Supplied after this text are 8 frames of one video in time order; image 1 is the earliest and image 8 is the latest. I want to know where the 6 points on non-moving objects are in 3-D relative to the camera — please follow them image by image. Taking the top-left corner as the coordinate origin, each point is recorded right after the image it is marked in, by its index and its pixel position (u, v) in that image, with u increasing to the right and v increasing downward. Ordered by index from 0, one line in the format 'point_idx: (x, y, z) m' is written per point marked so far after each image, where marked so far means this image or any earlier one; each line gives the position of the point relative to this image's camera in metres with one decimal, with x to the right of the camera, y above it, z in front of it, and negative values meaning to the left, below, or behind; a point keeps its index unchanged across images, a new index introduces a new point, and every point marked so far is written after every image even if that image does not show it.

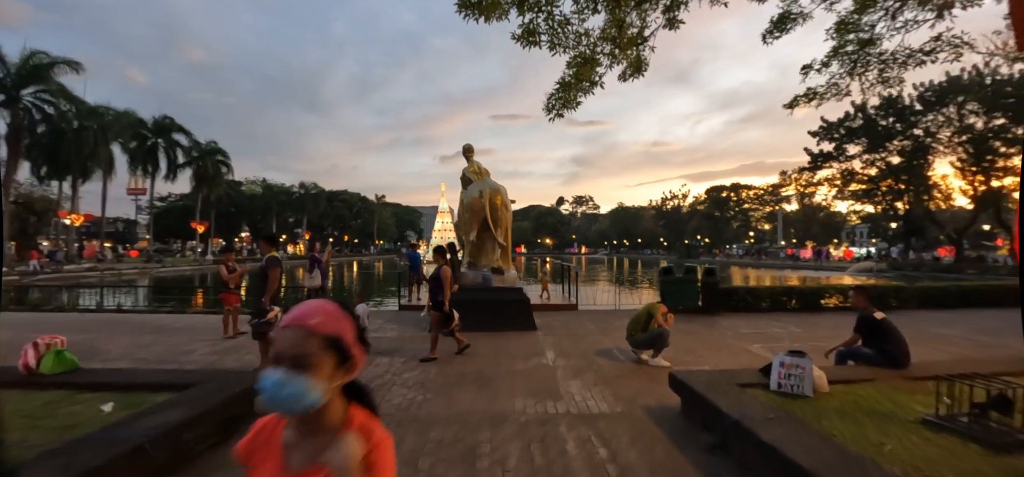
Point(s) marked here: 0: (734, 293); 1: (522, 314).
0: (+5.5, -1.4, +10.1) m
1: (+0.2, -1.4, +7.5) m
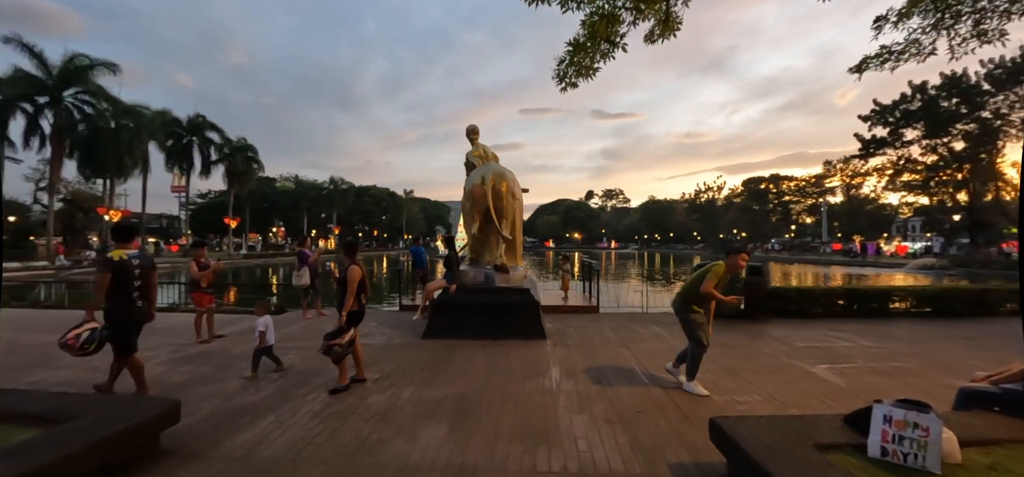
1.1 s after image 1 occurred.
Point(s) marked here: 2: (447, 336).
0: (+5.7, -1.2, +8.7) m
1: (+0.3, -1.3, +6.4) m
2: (-1.0, -1.5, +6.4) m
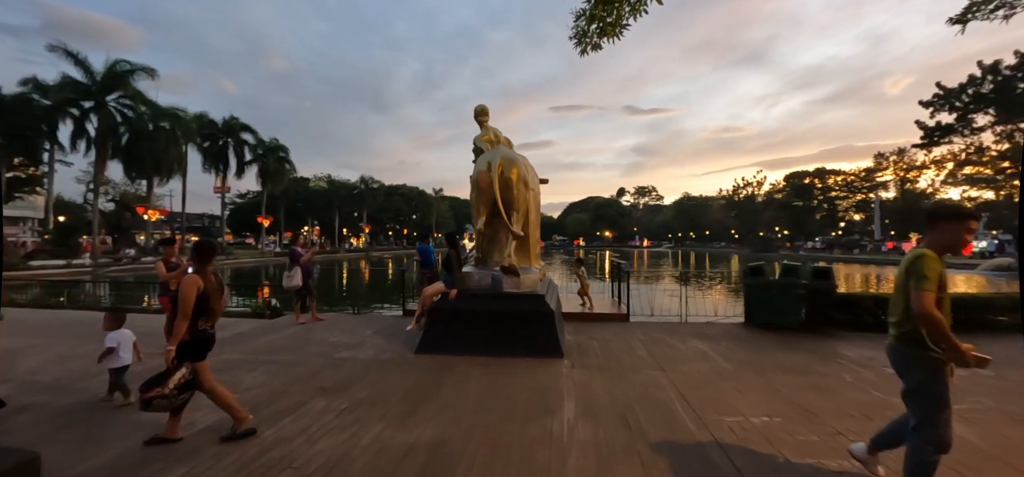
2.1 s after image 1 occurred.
0: (+6.0, -1.1, +7.2) m
1: (+0.4, -1.2, +5.3) m
2: (-0.9, -1.5, +5.4) m
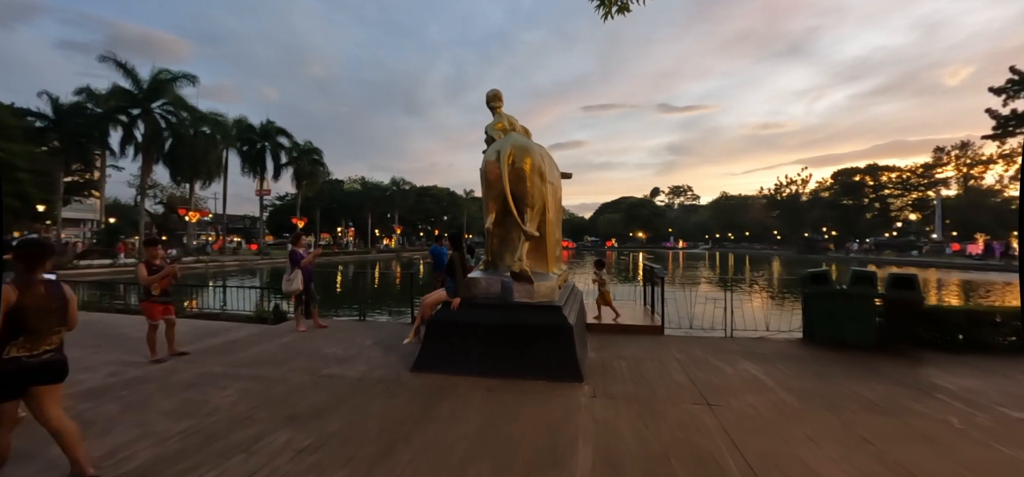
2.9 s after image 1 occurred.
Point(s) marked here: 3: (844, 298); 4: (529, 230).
0: (+6.2, -1.2, +5.9) m
1: (+0.5, -1.2, +4.5) m
2: (-0.8, -1.5, +4.7) m
3: (+4.6, -0.9, +5.6) m
4: (+0.2, +0.1, +4.9) m
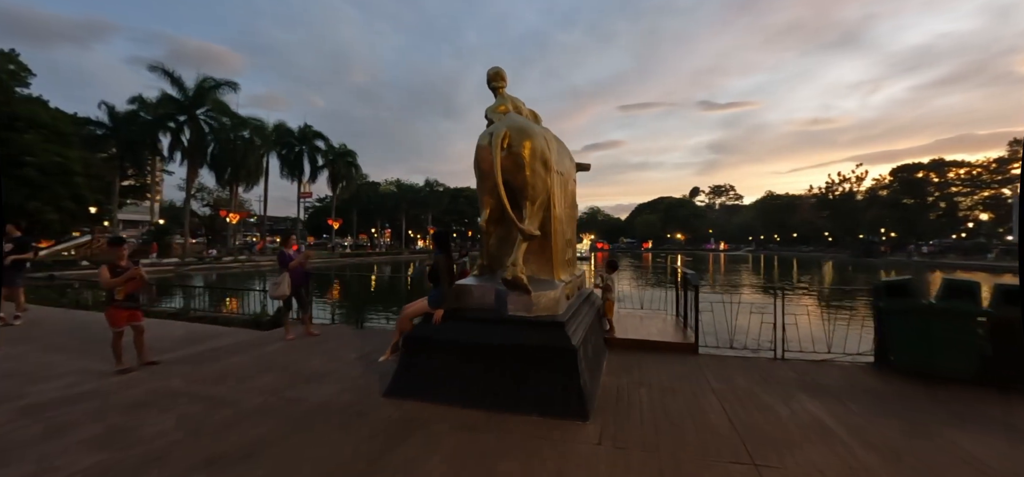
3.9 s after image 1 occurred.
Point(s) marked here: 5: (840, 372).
0: (+6.2, -1.2, +4.5) m
1: (+0.4, -1.2, +3.6) m
2: (-0.8, -1.5, +3.9) m
3: (+4.5, -0.9, +4.4) m
4: (+0.2, +0.1, +4.0) m
5: (+3.6, -1.5, +4.6) m
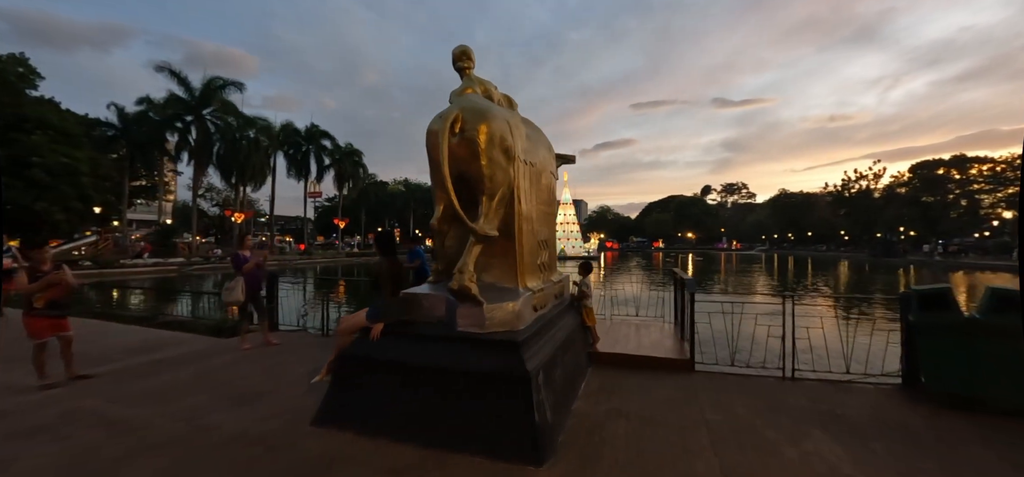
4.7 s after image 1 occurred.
0: (+5.8, -1.2, +3.8) m
1: (0.0, -1.2, +2.9) m
2: (-1.2, -1.5, +3.3) m
3: (+4.2, -0.9, +3.7) m
4: (-0.2, +0.1, +3.4) m
5: (+3.3, -1.5, +3.9) m
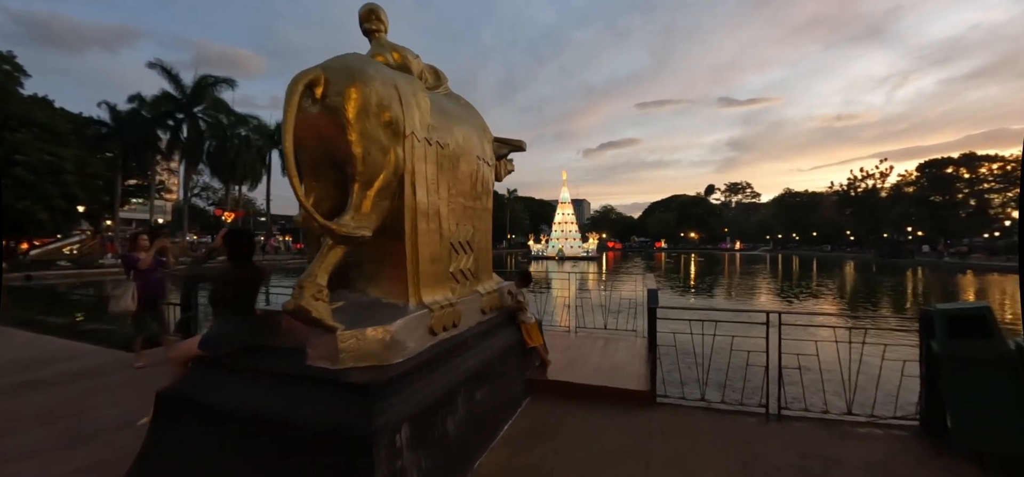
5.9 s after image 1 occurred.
0: (+5.1, -1.2, +2.8) m
1: (-0.7, -1.3, +2.1) m
2: (-2.0, -1.5, +2.4) m
3: (+3.4, -0.9, +2.8) m
4: (-1.0, +0.1, +2.5) m
5: (+2.5, -1.5, +3.0) m
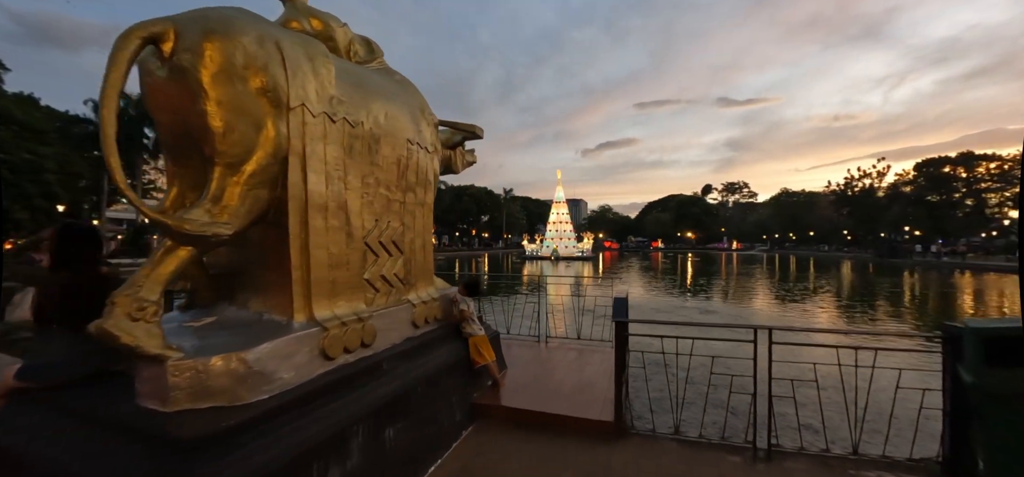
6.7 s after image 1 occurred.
0: (+4.6, -1.2, +2.3) m
1: (-1.2, -1.2, +1.5) m
2: (-2.4, -1.5, +1.9) m
3: (+3.0, -0.9, +2.2) m
4: (-1.4, +0.1, +1.9) m
5: (+2.1, -1.5, +2.4) m
